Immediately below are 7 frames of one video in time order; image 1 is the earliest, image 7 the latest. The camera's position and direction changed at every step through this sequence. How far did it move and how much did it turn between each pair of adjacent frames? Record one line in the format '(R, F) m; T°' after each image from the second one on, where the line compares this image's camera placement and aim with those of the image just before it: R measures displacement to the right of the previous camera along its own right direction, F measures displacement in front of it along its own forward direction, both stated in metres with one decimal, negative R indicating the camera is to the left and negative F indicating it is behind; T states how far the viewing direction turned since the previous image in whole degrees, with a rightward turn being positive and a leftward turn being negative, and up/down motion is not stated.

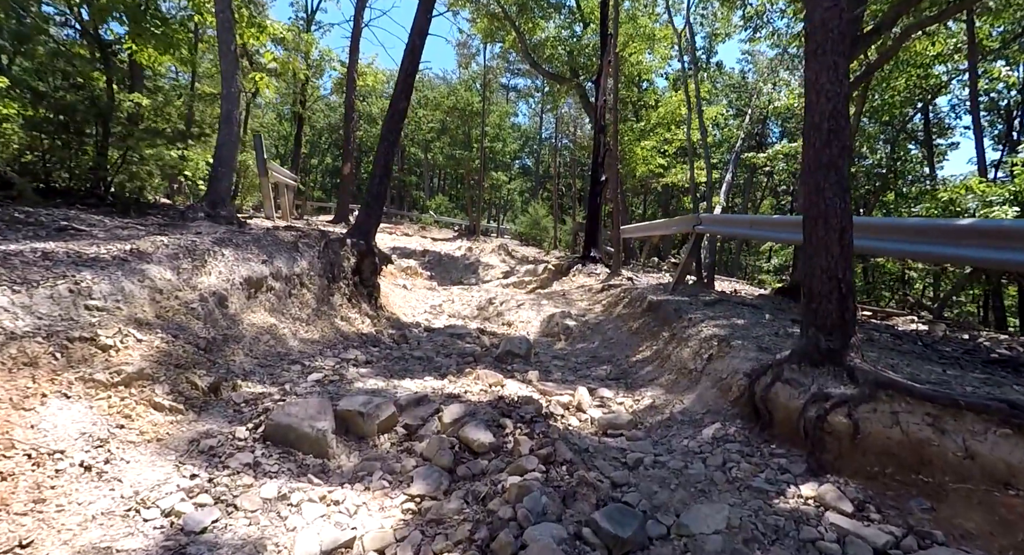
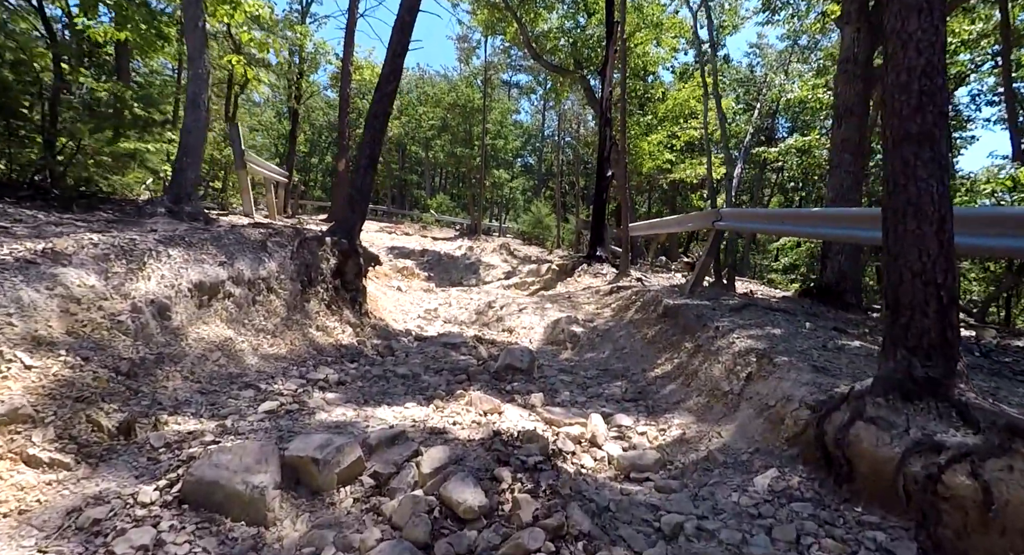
(0.0, +0.7) m; 0°
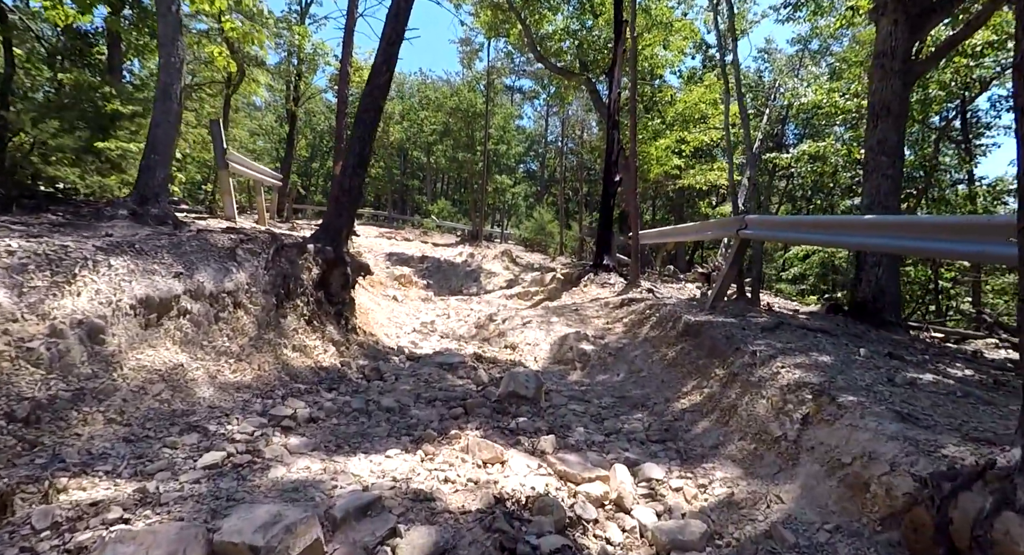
(0.0, +0.6) m; 0°
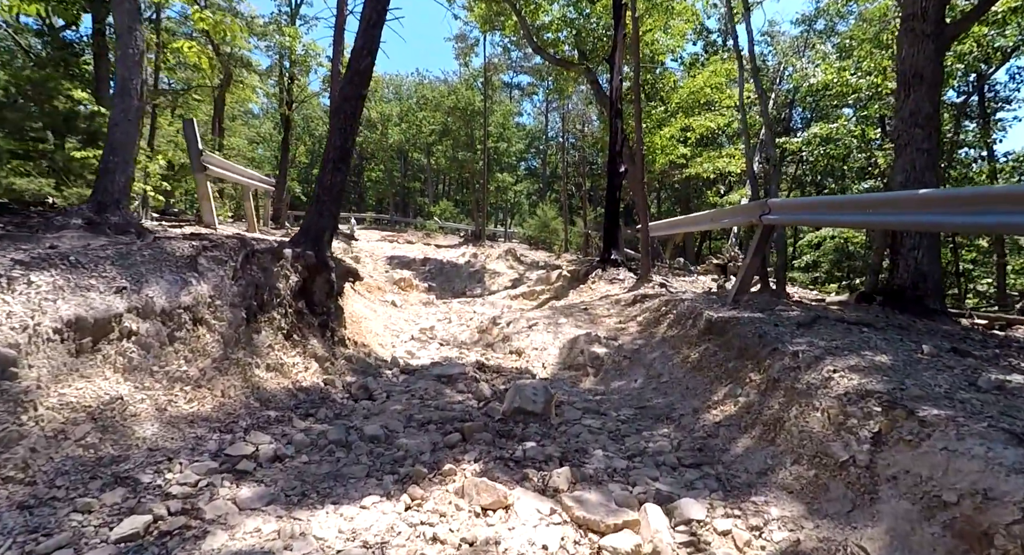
(0.0, +0.5) m; -1°
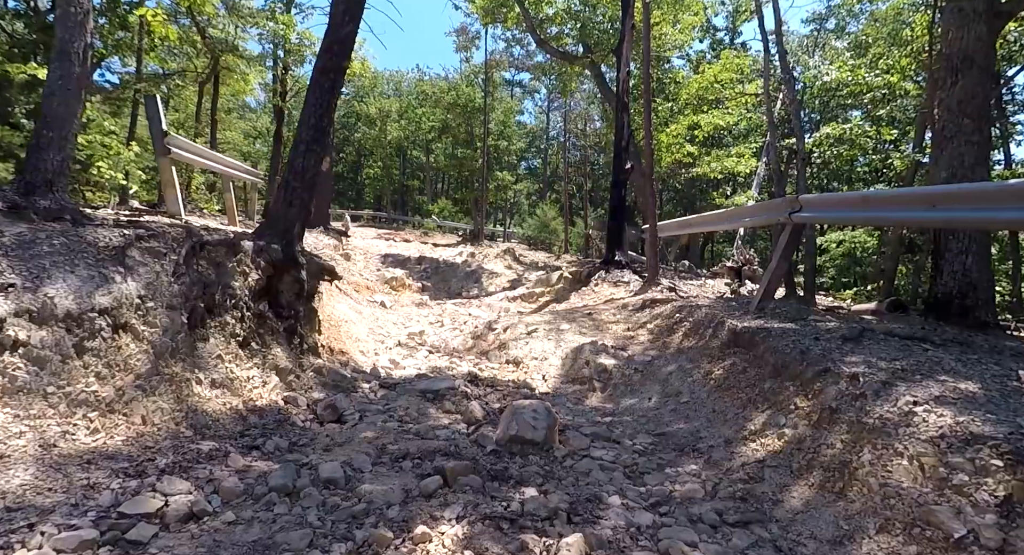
(0.0, +0.6) m; 0°
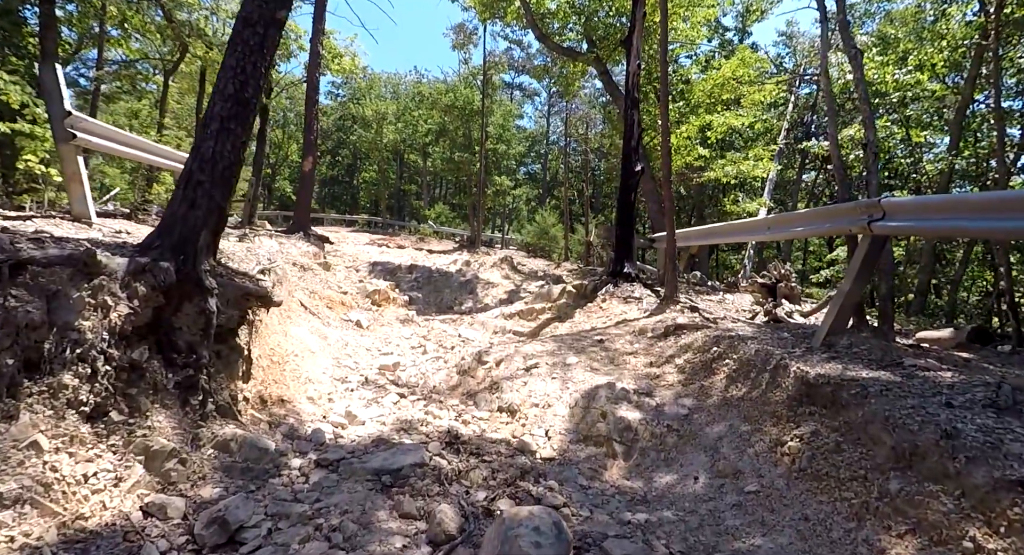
(0.0, +1.2) m; 0°
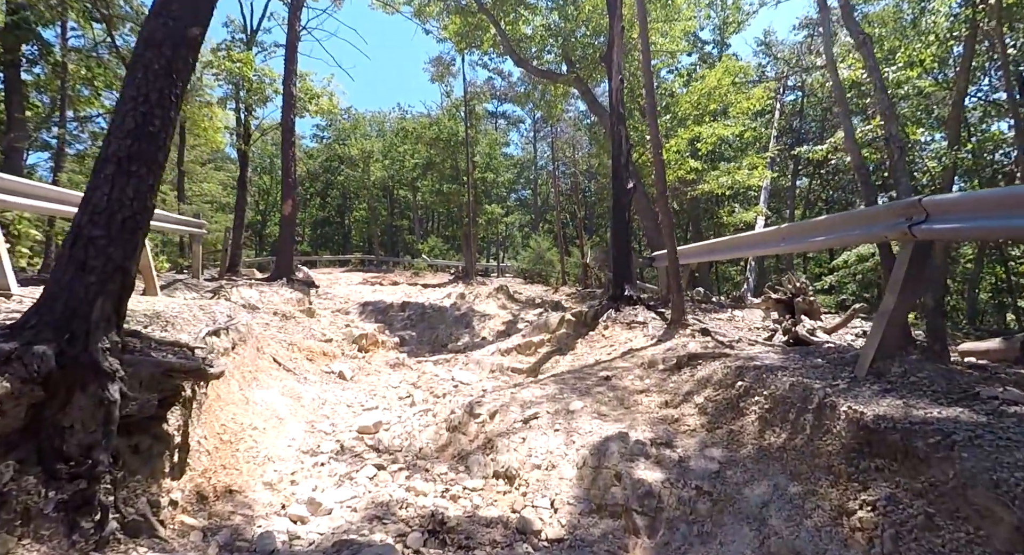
(+0.1, +0.6) m; 0°
